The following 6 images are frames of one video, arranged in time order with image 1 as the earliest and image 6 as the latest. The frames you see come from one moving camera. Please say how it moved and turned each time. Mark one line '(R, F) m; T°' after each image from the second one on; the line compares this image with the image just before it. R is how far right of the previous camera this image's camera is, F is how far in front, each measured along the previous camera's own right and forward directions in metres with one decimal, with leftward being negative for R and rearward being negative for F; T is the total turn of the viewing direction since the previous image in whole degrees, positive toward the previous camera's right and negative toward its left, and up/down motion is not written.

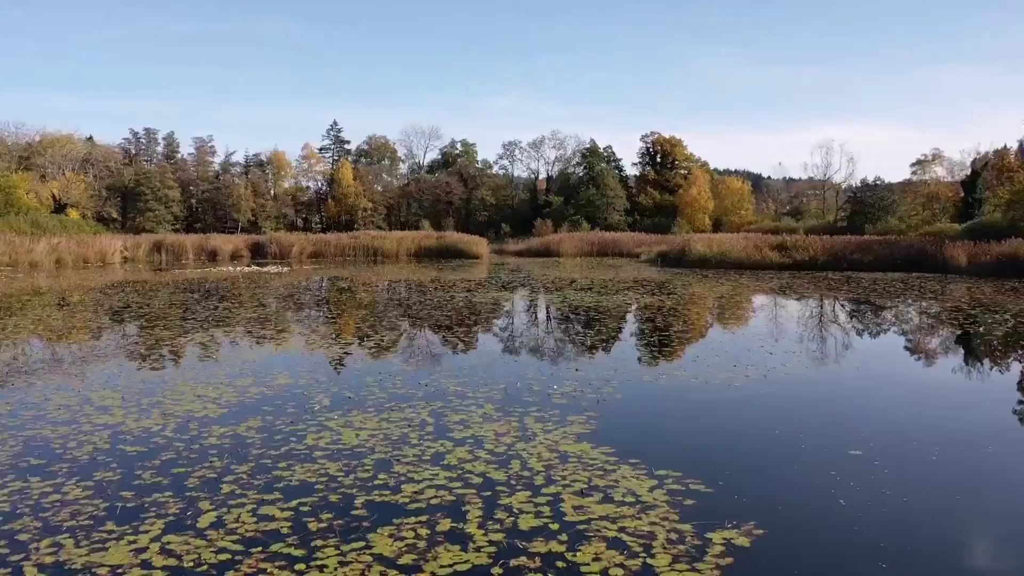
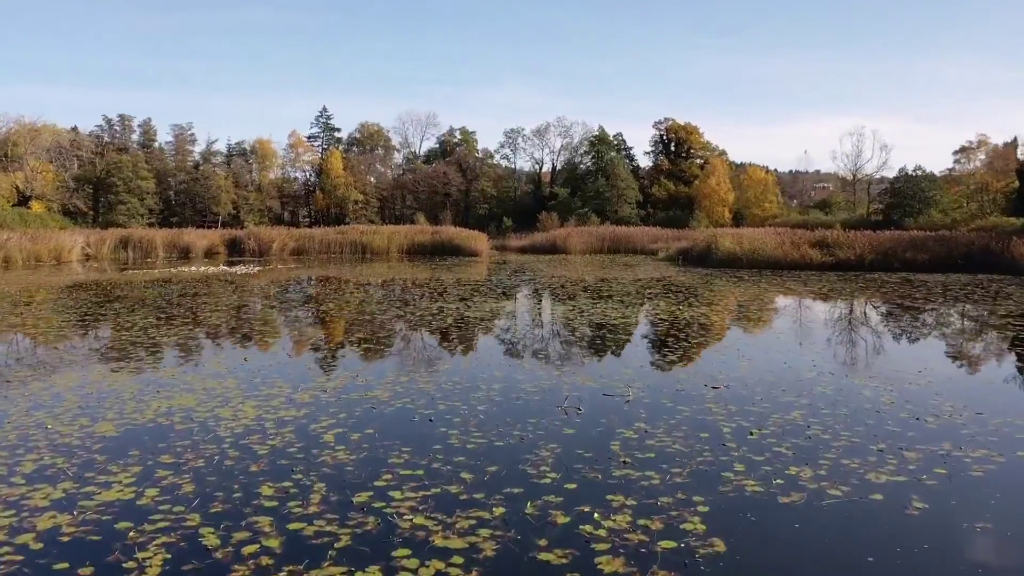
(0.0, +2.8) m; 0°
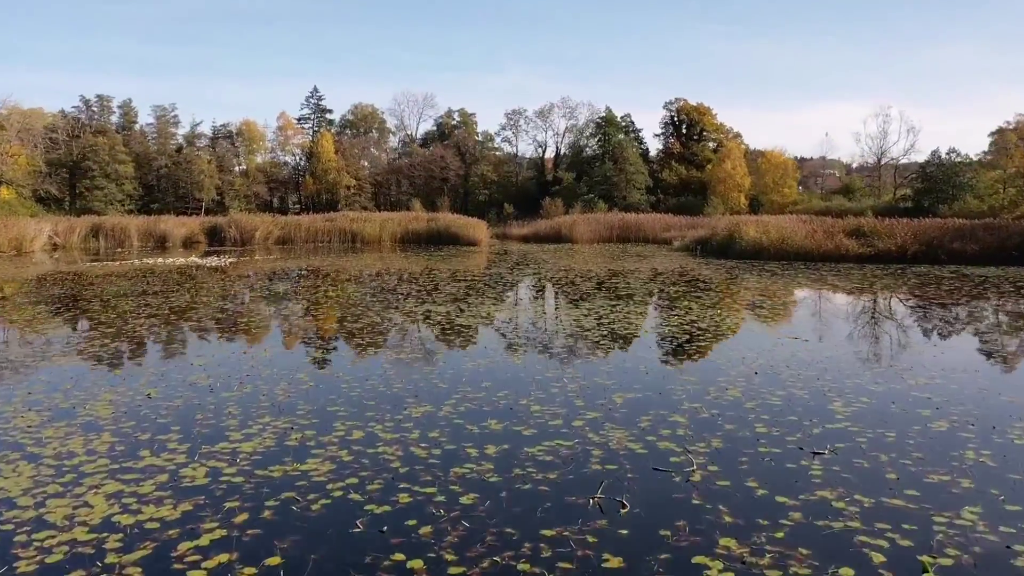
(0.0, +2.0) m; 0°
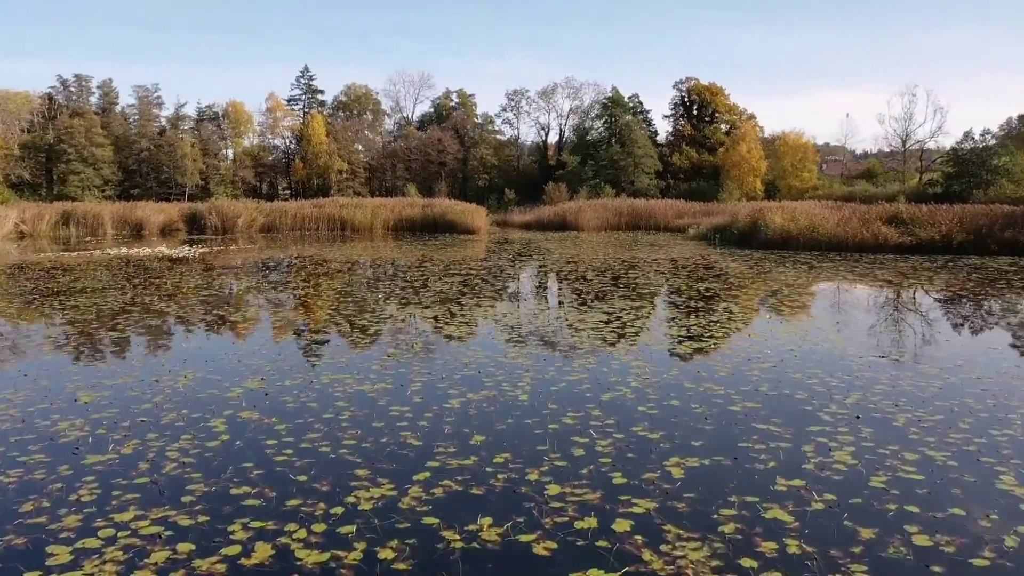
(0.0, +1.7) m; 0°
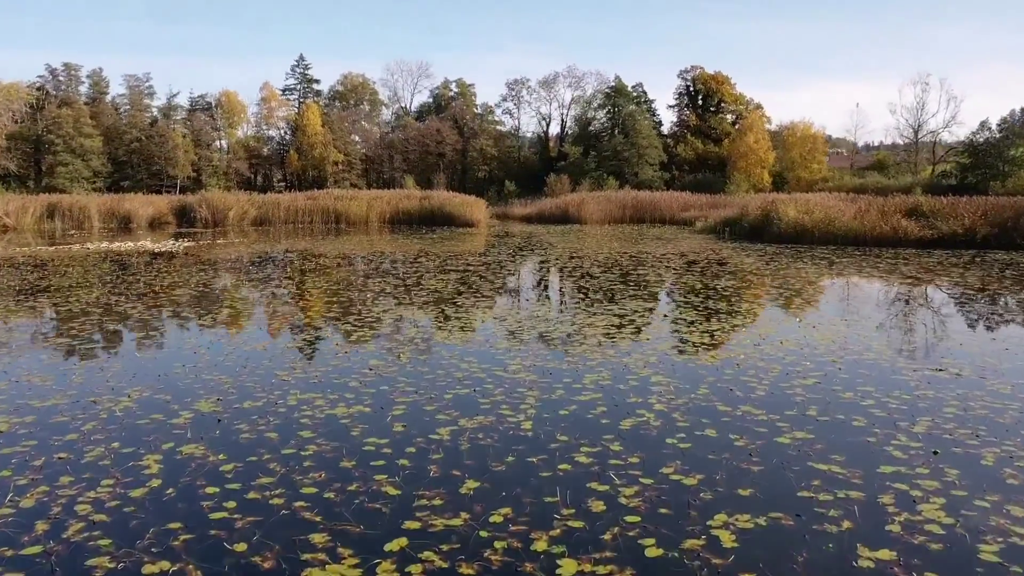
(0.0, +0.8) m; 0°
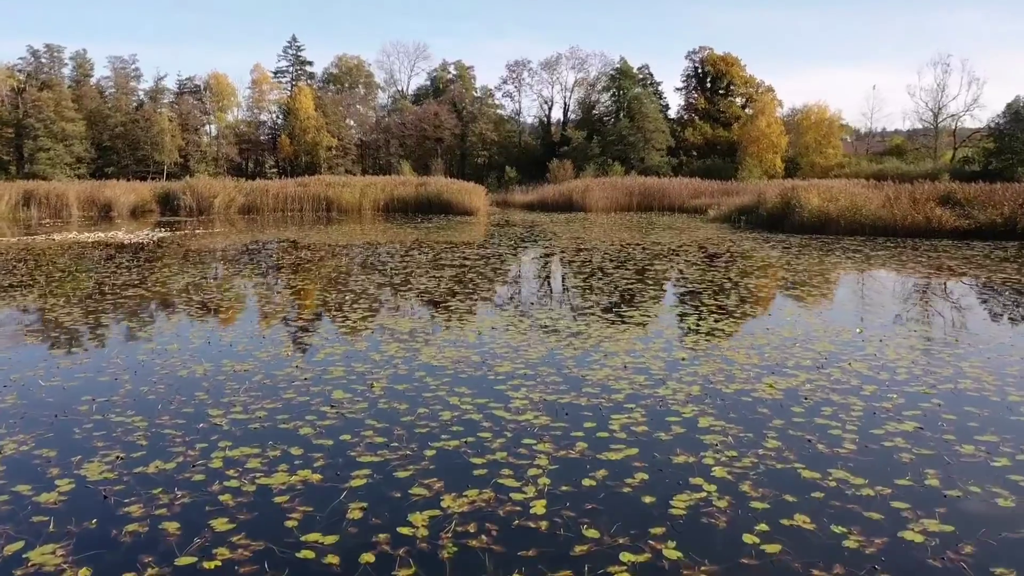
(0.0, +1.2) m; 0°
